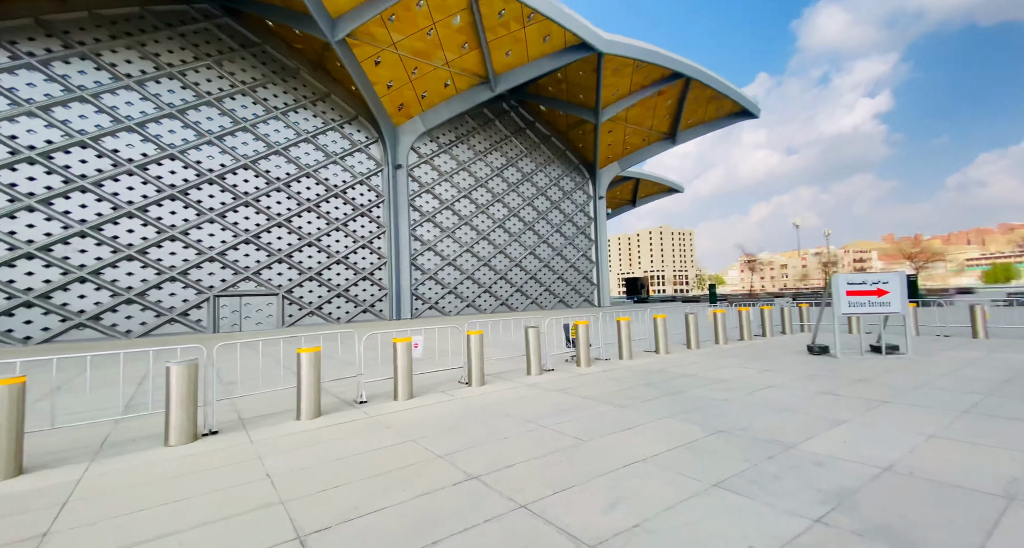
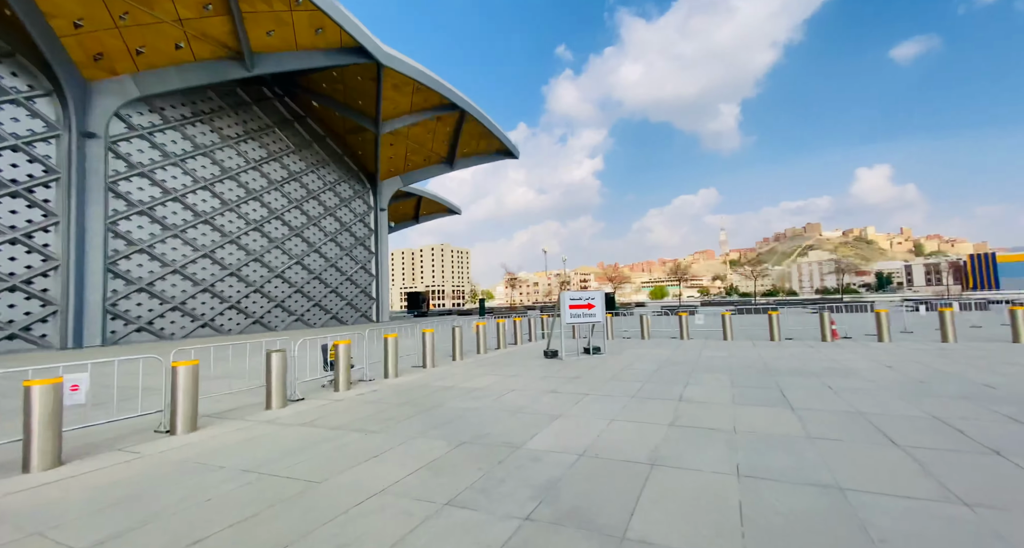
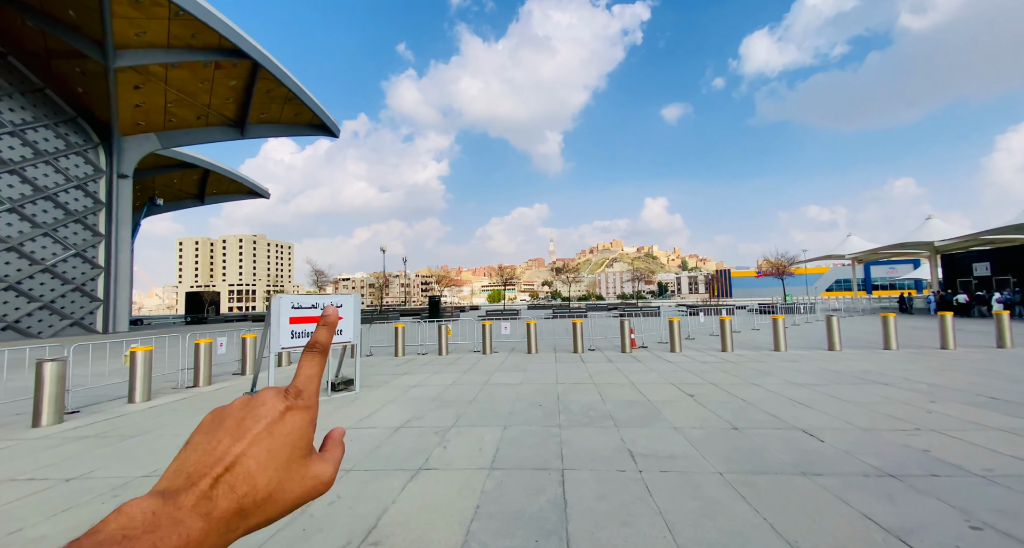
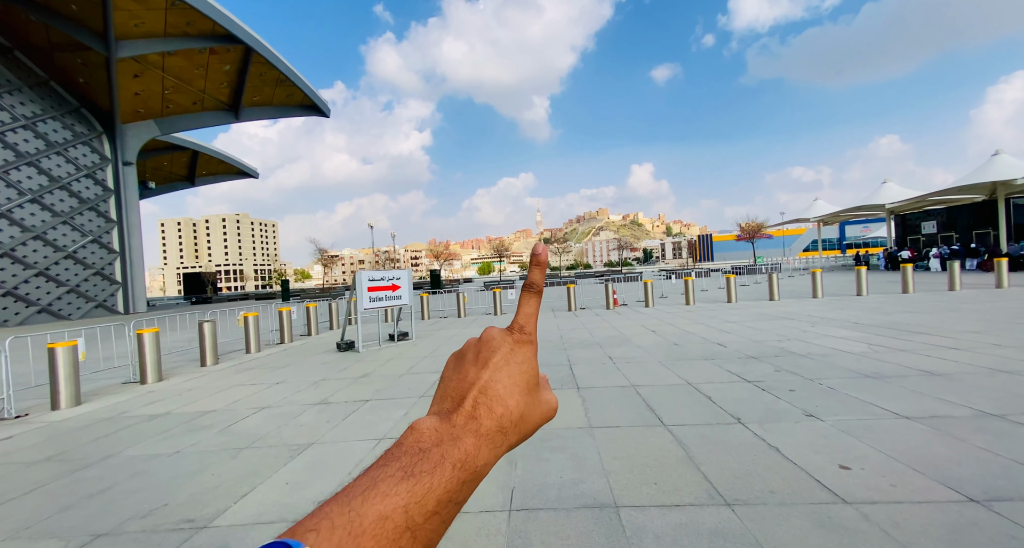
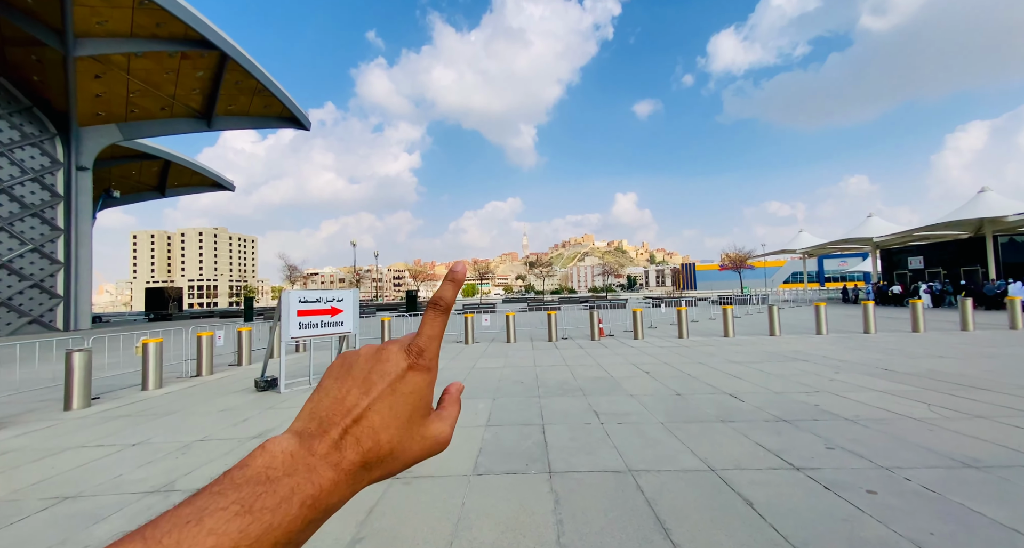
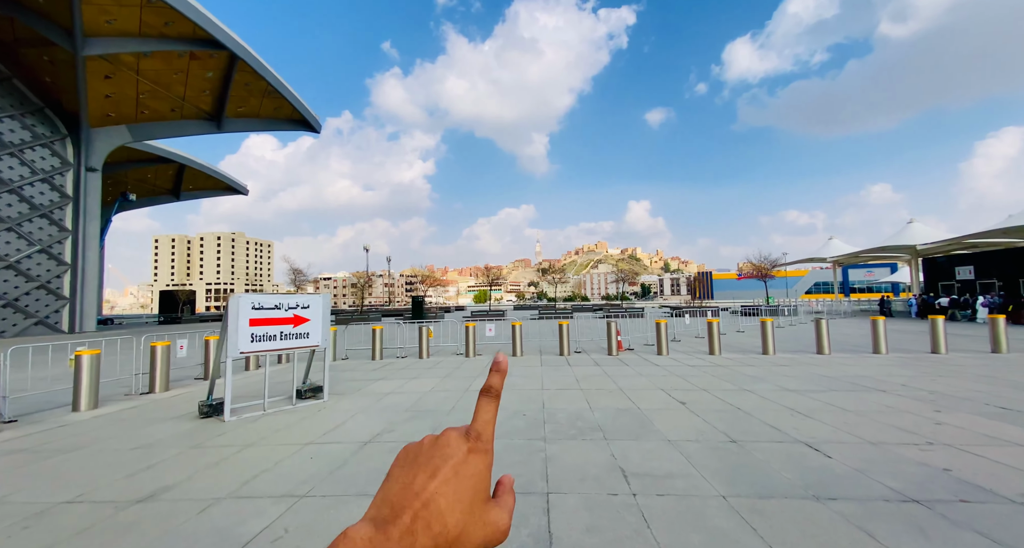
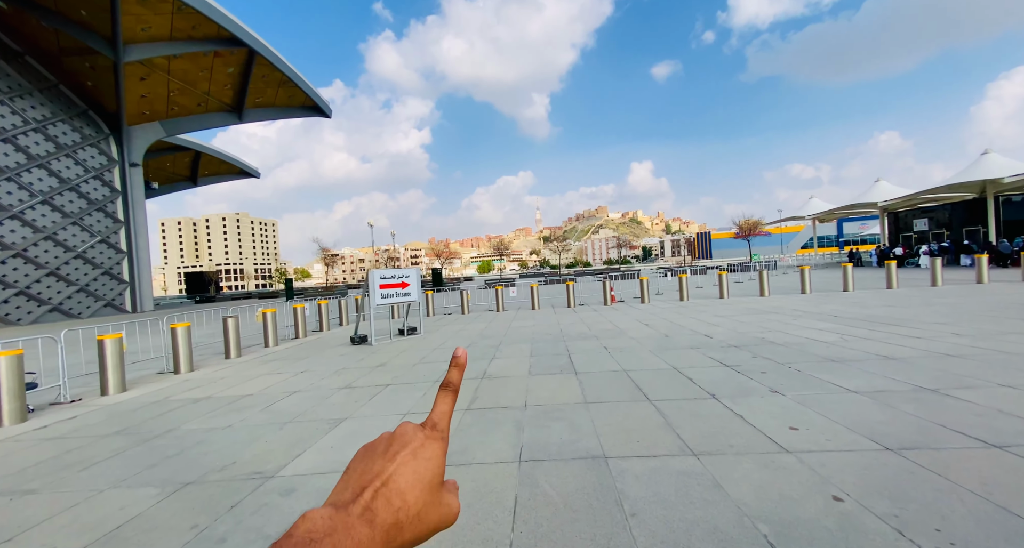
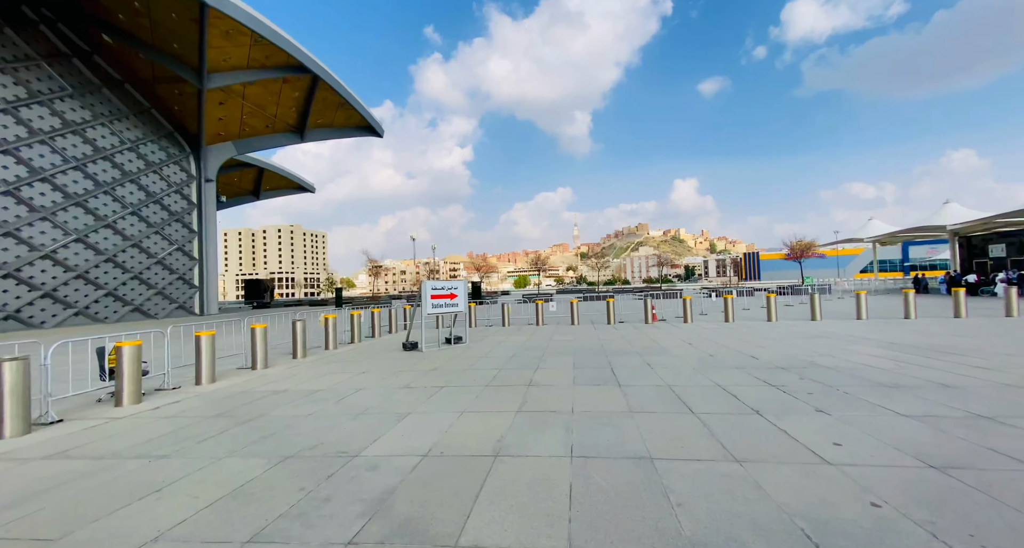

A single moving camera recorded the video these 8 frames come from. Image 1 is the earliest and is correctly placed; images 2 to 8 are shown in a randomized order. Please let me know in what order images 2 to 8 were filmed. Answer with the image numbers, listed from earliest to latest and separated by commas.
2, 8, 7, 4, 5, 3, 6
